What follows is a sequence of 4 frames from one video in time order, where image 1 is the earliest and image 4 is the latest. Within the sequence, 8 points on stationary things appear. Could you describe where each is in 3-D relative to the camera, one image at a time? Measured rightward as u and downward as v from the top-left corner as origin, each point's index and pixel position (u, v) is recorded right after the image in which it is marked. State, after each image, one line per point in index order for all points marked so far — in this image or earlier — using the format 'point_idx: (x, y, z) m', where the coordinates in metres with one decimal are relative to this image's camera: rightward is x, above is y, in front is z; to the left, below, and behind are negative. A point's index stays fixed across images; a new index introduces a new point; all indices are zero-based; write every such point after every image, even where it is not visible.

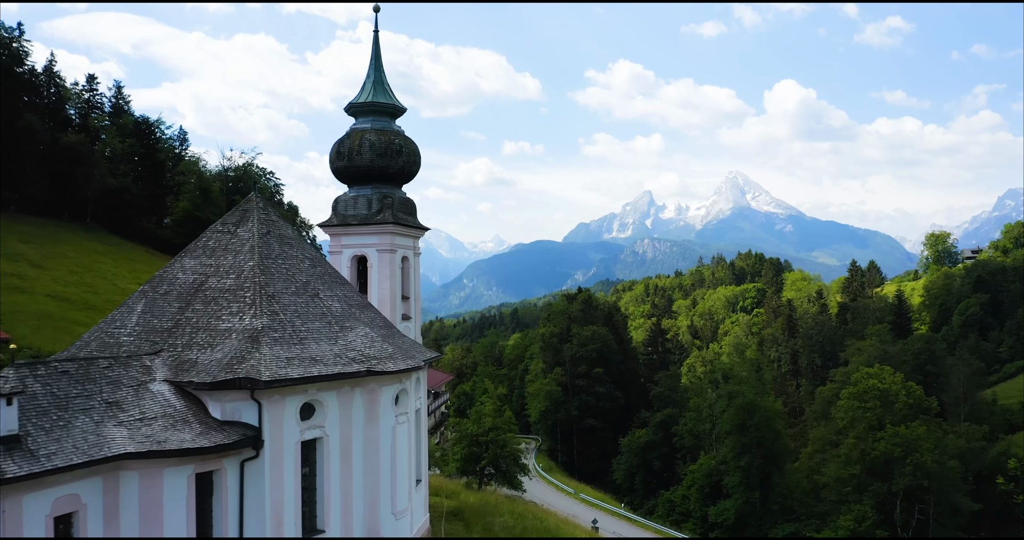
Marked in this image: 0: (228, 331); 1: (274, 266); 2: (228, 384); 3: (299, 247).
0: (-6.6, -1.4, +14.3) m
1: (-6.0, +0.1, +15.7) m
2: (-6.0, -2.4, +13.1) m
3: (-5.8, +0.6, +16.9) m
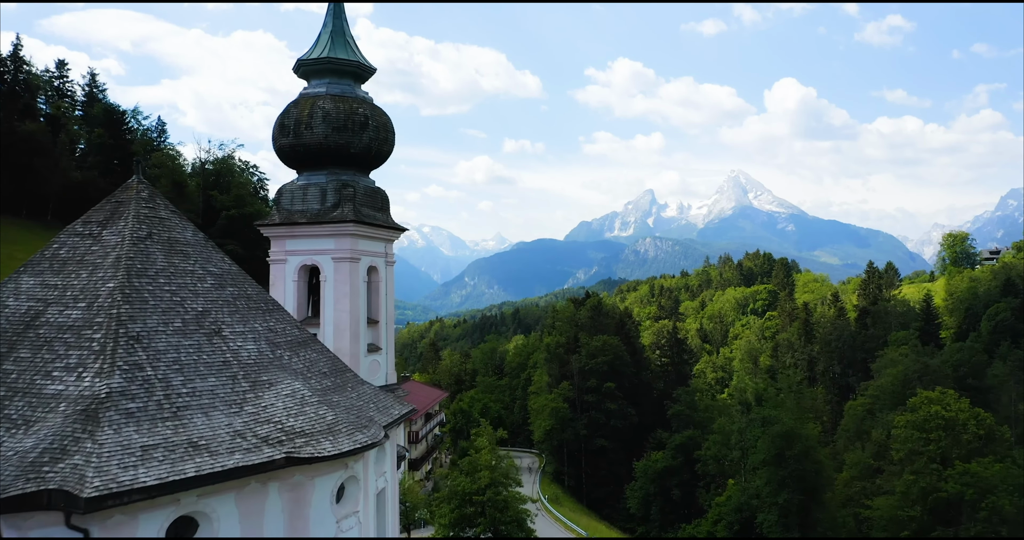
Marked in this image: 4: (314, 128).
0: (-6.4, -1.8, +8.8) m
1: (-5.9, -0.3, +10.1) m
2: (-5.9, -2.8, +7.6) m
3: (-5.7, +0.2, +11.4) m
4: (-4.9, +3.5, +15.3) m
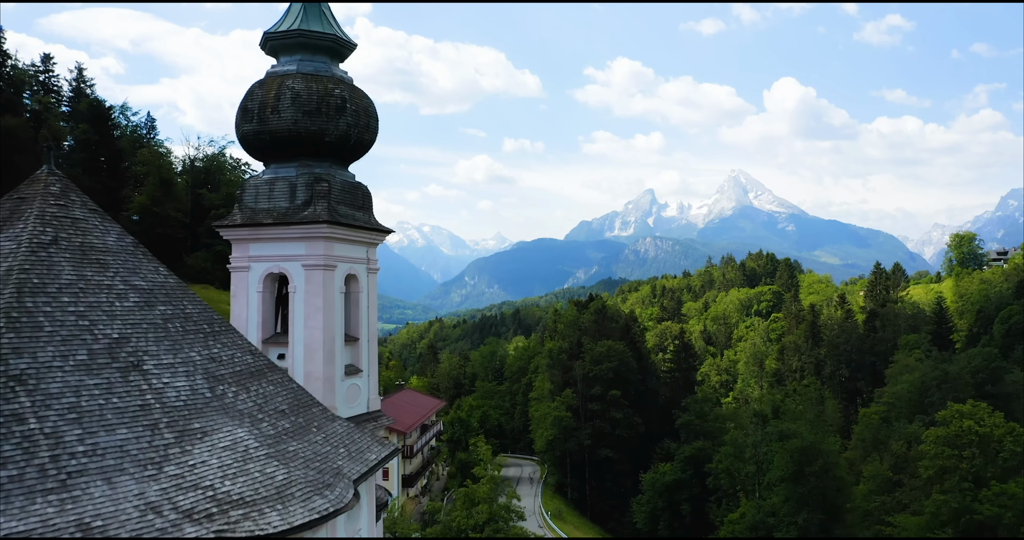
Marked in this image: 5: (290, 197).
0: (-6.4, -2.0, +6.5) m
1: (-5.9, -0.5, +7.8) m
2: (-5.8, -3.0, +5.3) m
3: (-5.7, 0.0, +9.1) m
4: (-4.8, +3.3, +13.0) m
5: (-4.7, +1.5, +13.1) m
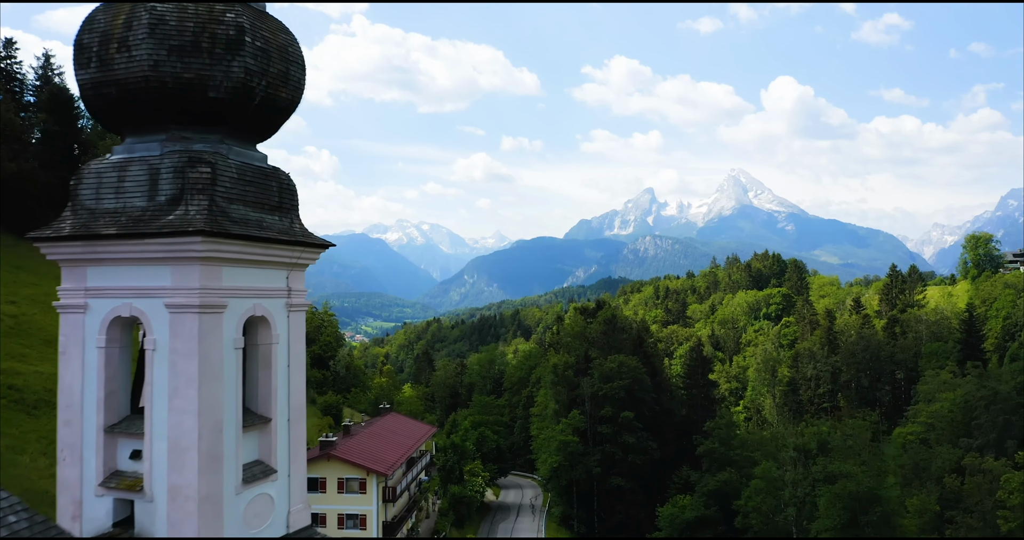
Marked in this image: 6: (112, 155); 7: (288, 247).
0: (-6.3, -2.6, +1.3) m
1: (-5.8, -1.0, +2.6) m
2: (-5.7, -3.6, +0.1) m
3: (-5.6, -0.5, +3.8) m
4: (-4.7, +2.8, +7.8) m
5: (-4.6, +1.0, +7.9) m
6: (-5.4, +1.6, +8.4) m
7: (-3.1, +0.3, +8.8) m
